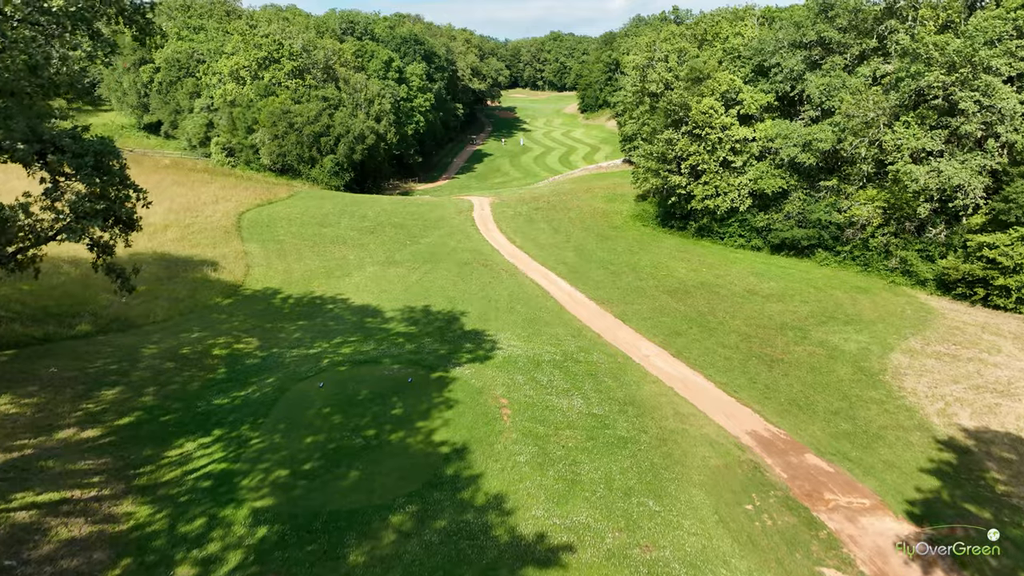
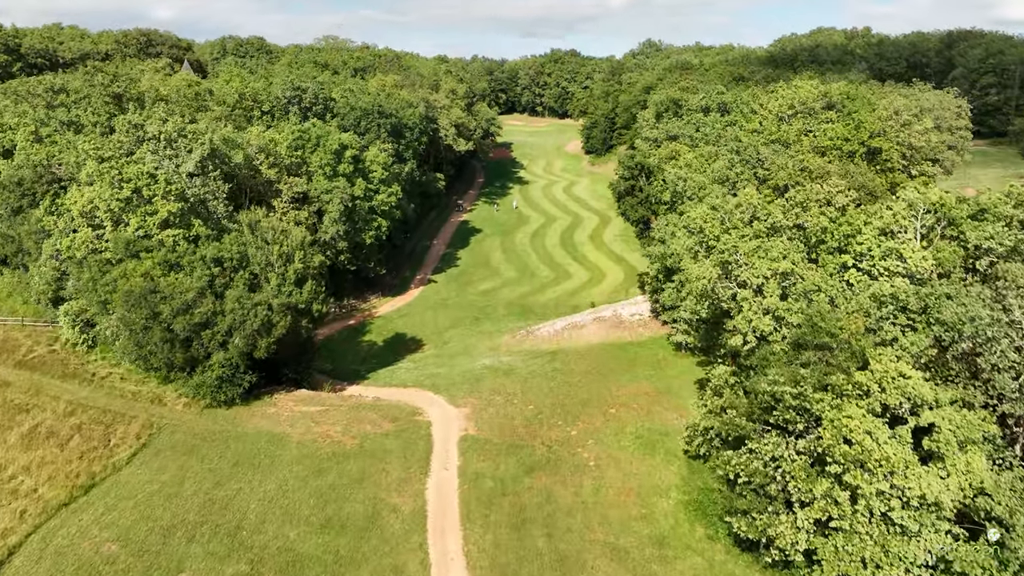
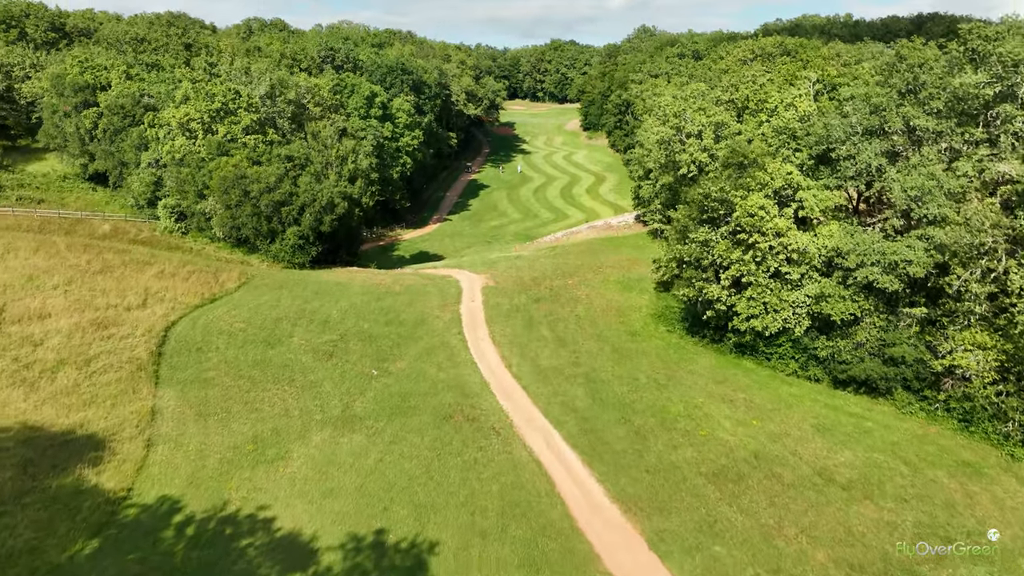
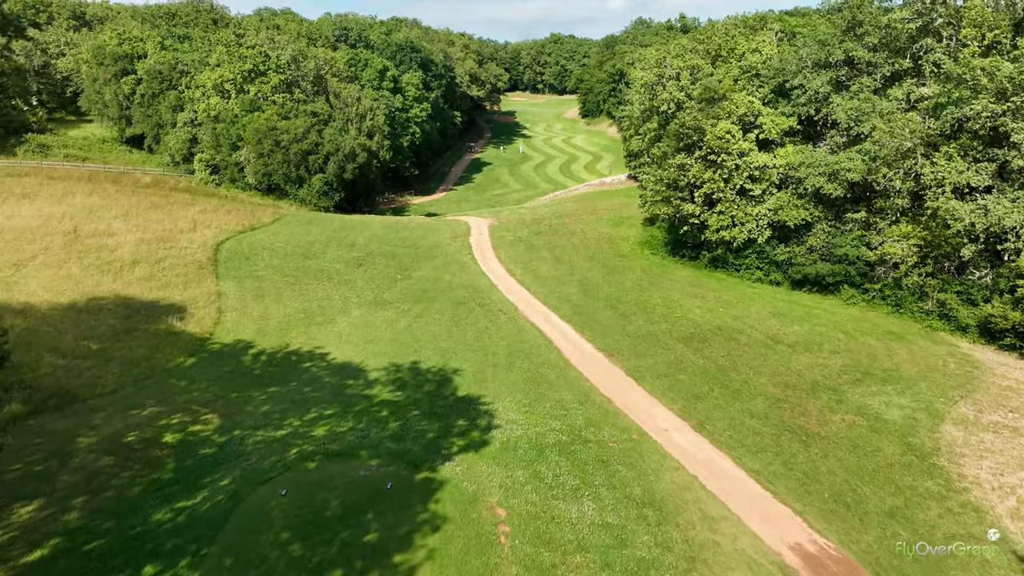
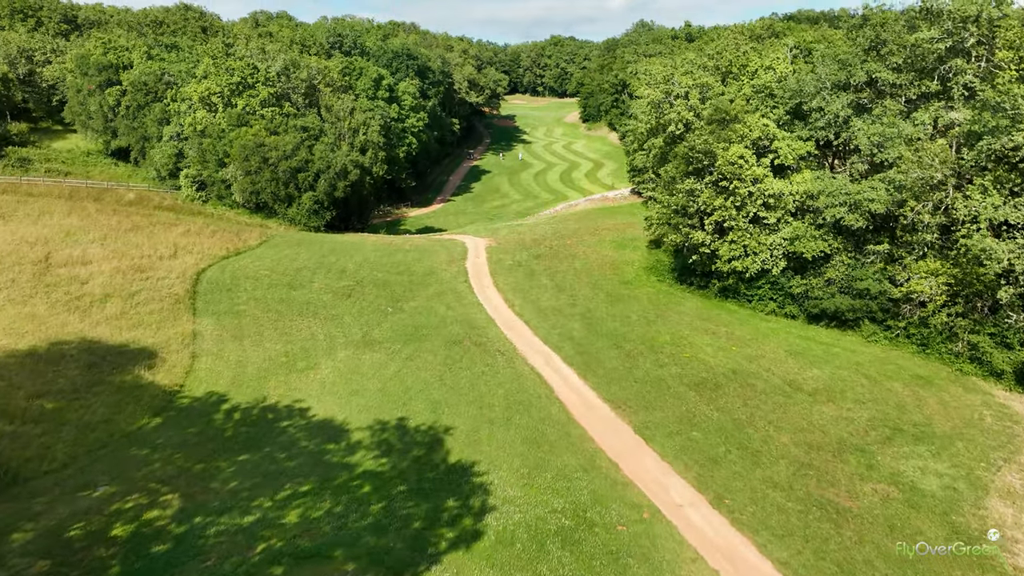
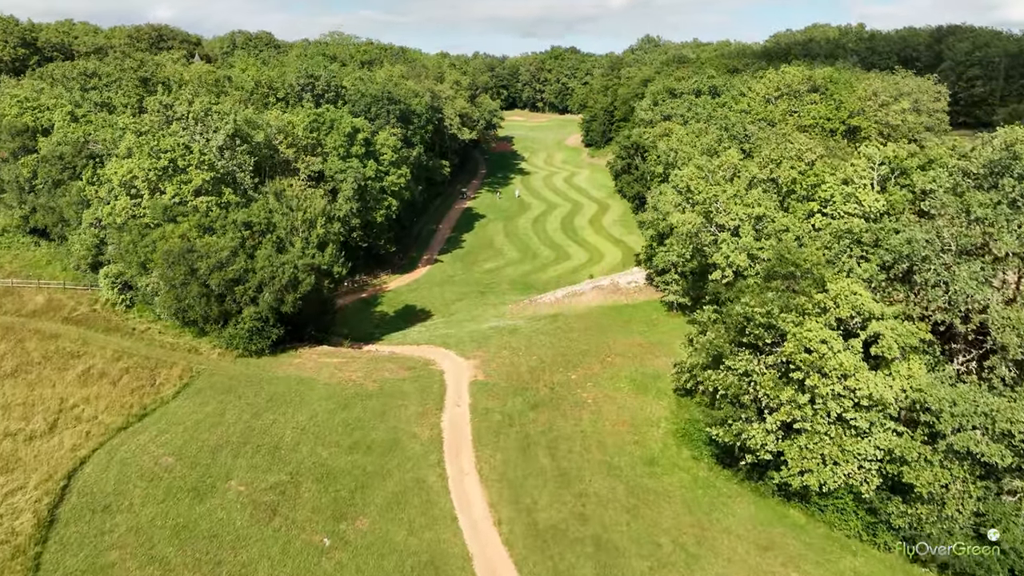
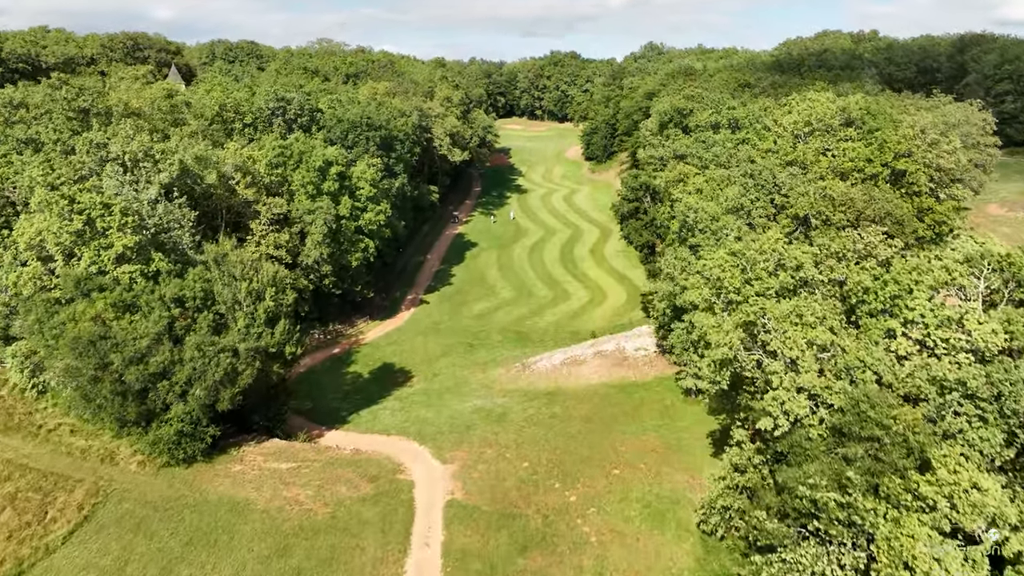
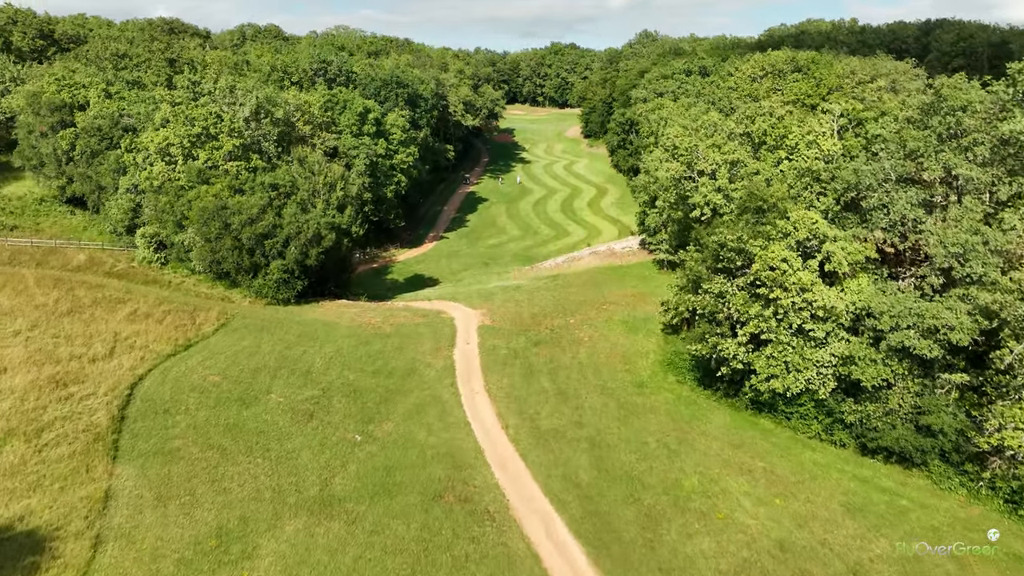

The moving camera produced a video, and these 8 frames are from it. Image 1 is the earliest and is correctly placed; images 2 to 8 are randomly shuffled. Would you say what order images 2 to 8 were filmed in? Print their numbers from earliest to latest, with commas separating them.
4, 5, 3, 8, 6, 2, 7
